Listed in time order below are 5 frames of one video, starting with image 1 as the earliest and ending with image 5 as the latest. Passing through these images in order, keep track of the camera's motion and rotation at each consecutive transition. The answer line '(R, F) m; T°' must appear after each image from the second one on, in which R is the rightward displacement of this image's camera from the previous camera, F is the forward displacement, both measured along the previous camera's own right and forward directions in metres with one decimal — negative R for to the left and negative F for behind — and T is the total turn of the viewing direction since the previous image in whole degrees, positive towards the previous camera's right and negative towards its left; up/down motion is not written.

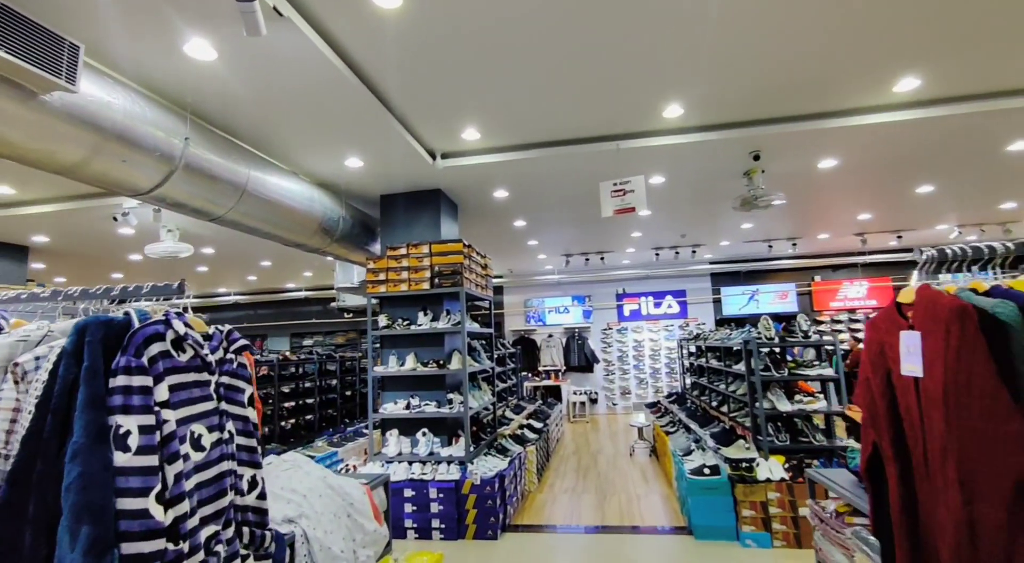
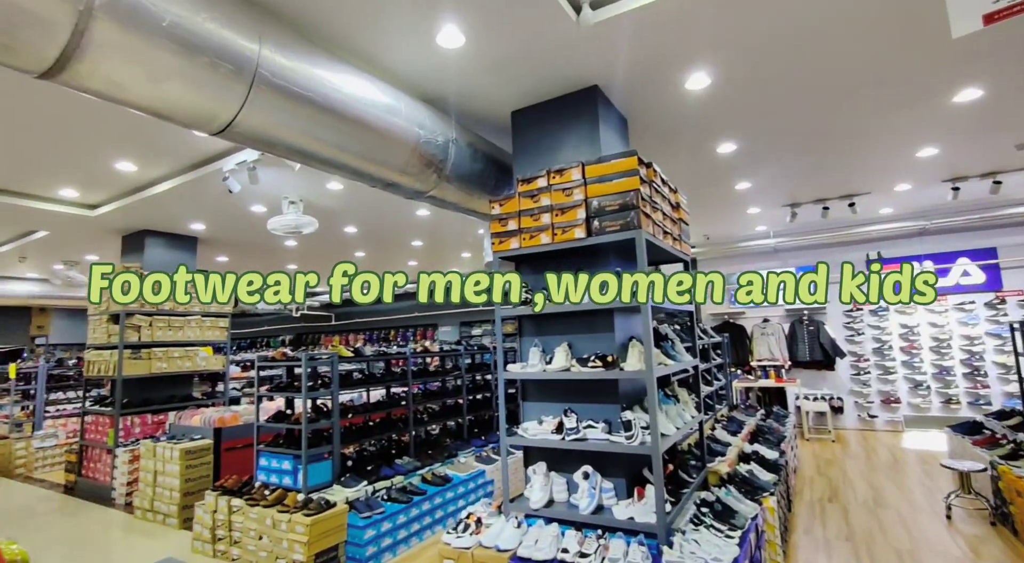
(-0.2, +1.8) m; -20°
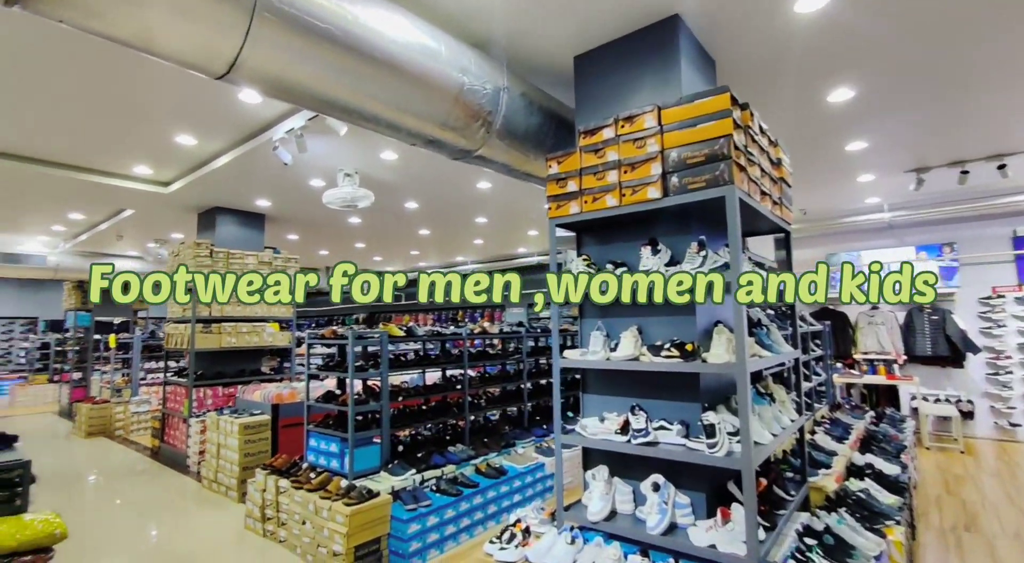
(+0.1, +0.4) m; -8°
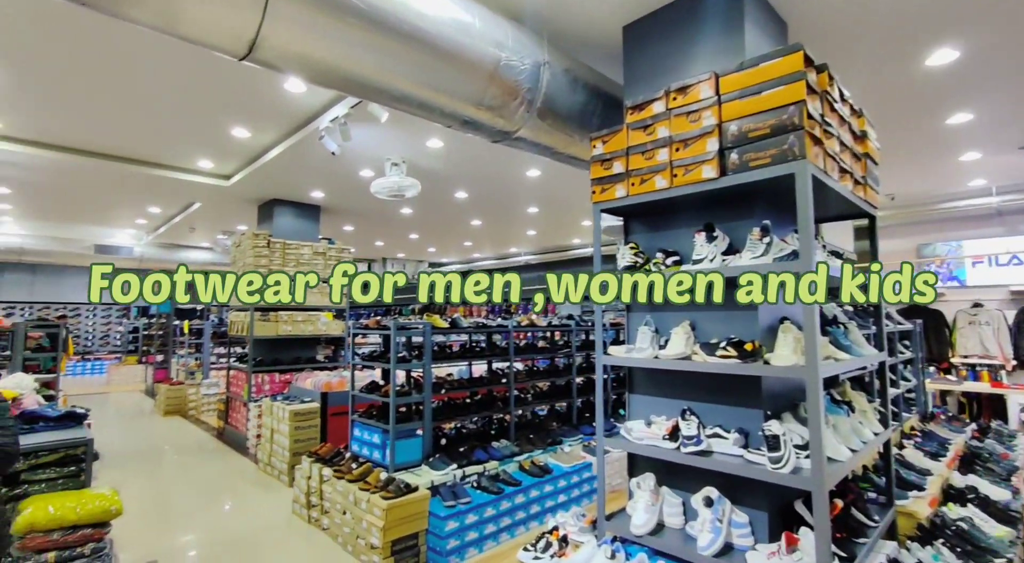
(+0.1, +0.2) m; -7°
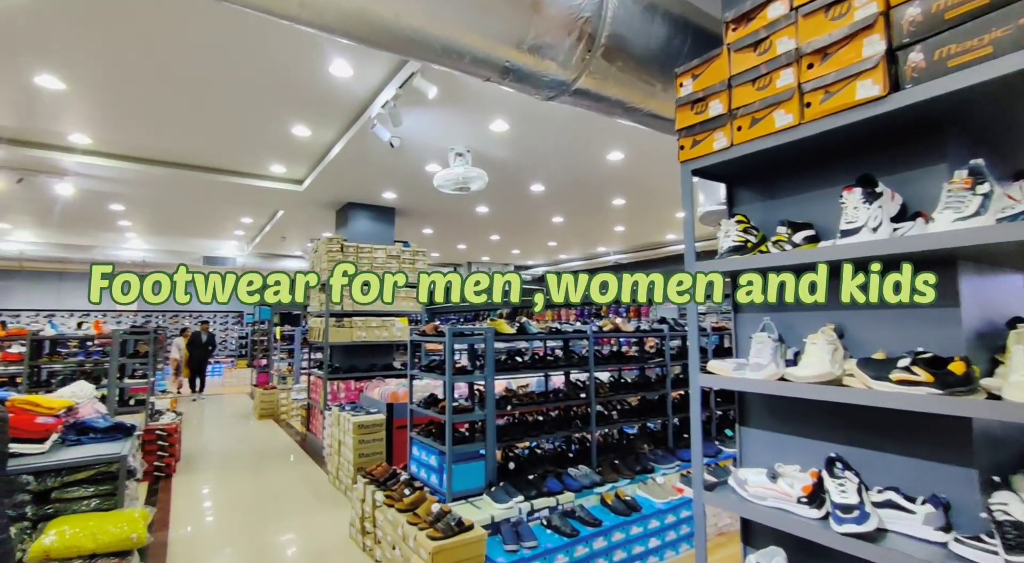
(+0.1, +0.6) m; -11°
